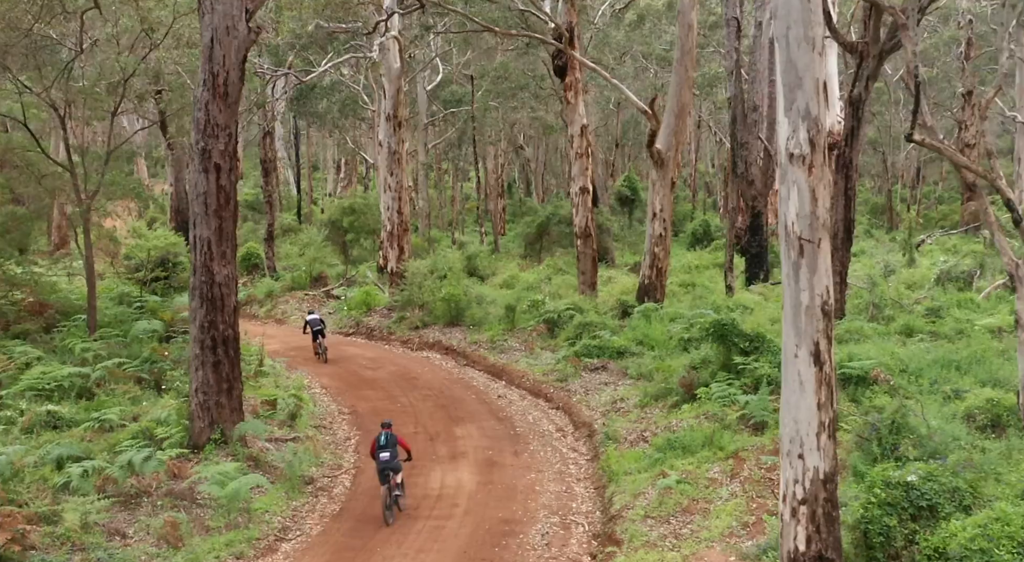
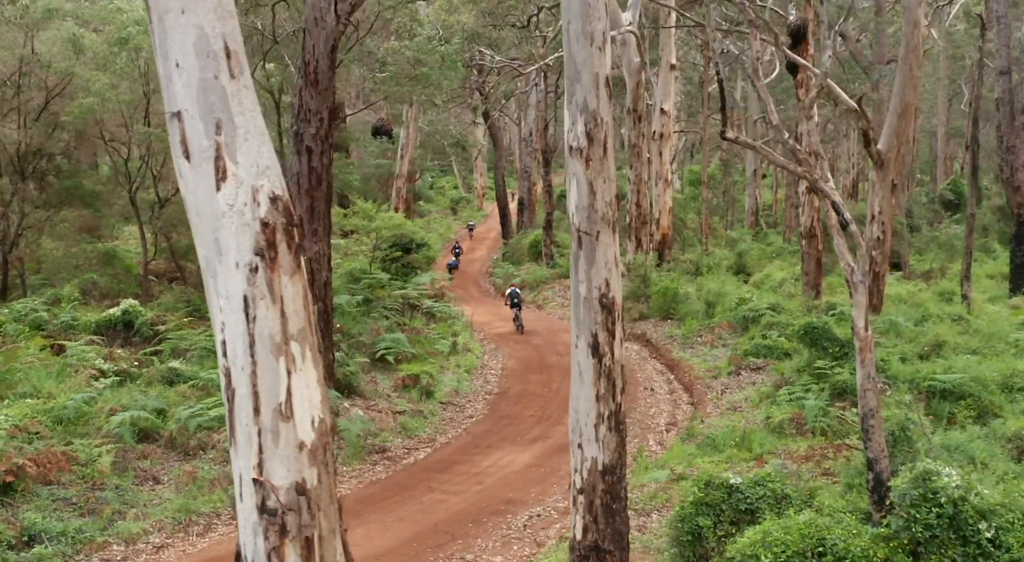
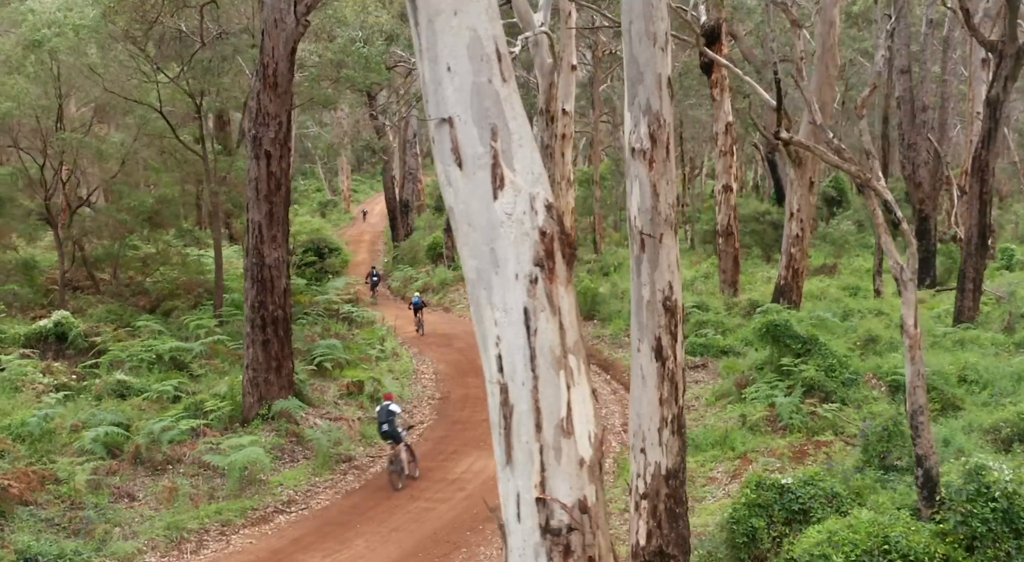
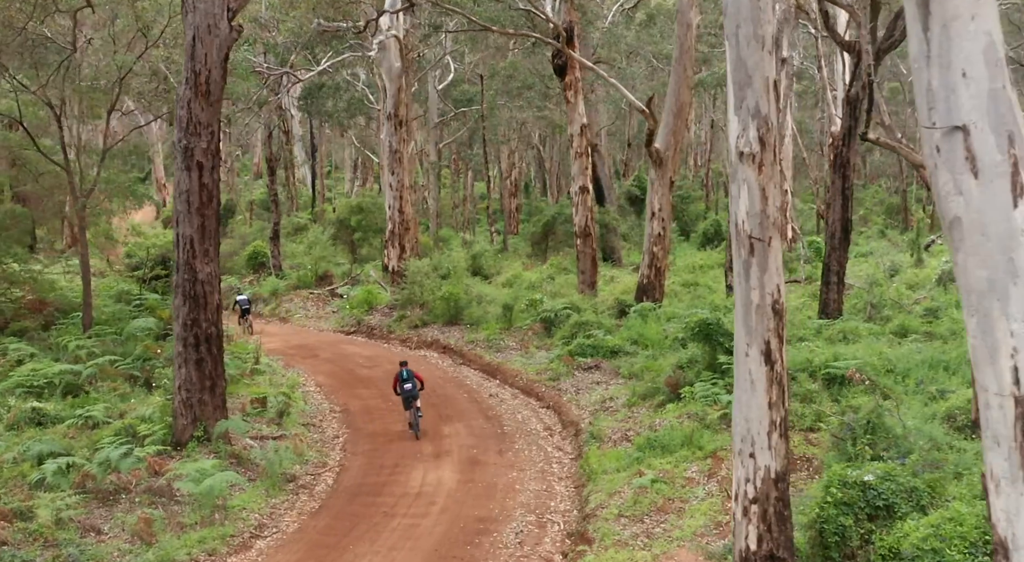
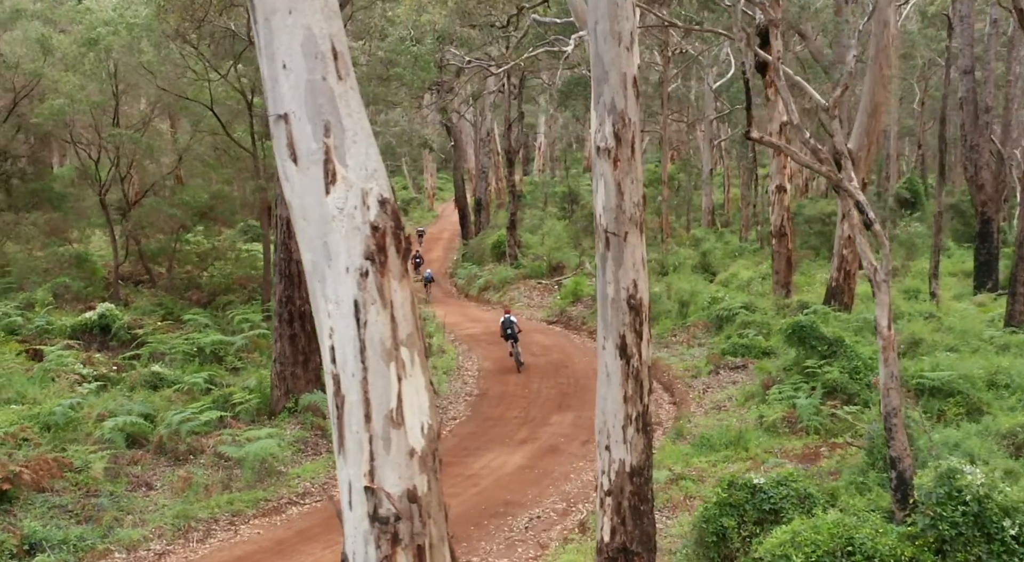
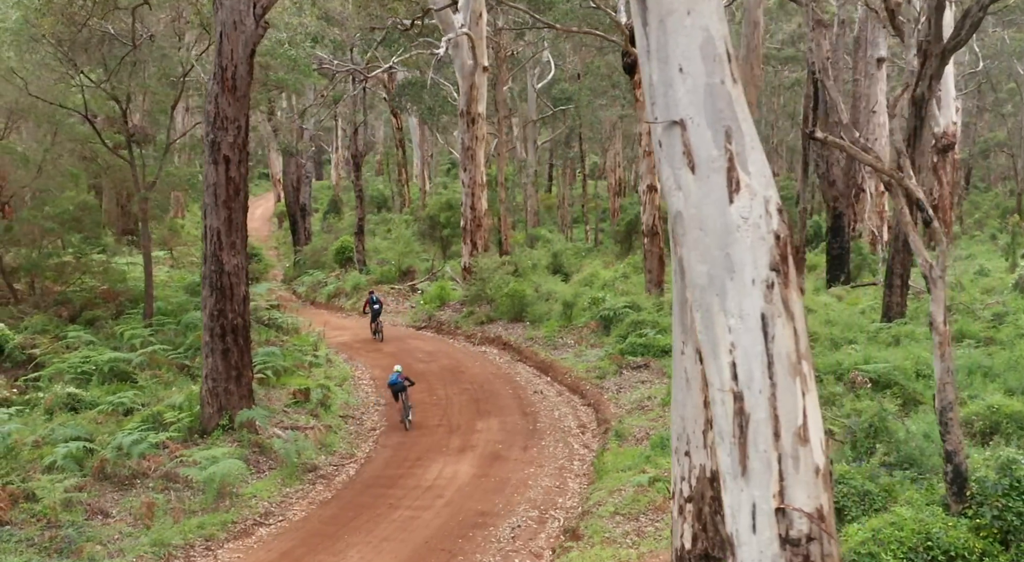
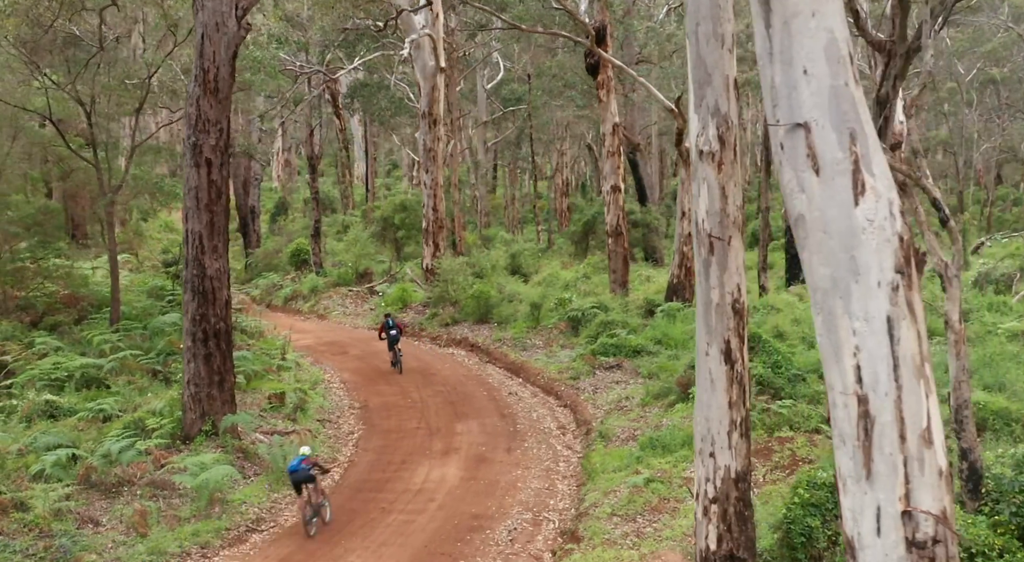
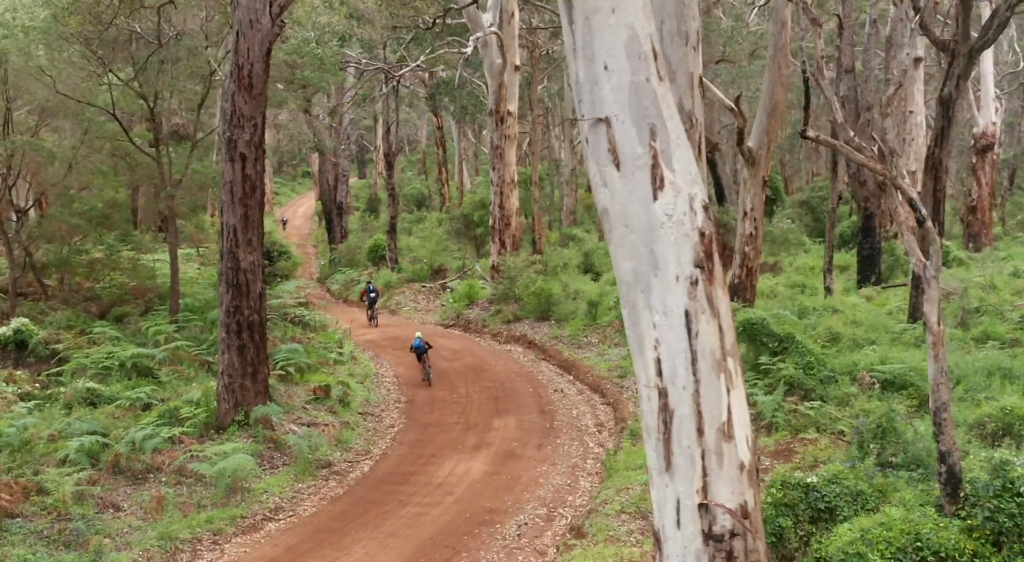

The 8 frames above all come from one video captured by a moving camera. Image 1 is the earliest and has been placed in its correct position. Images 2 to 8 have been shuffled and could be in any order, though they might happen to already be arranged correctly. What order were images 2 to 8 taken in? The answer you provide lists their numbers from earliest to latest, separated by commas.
4, 7, 6, 8, 3, 5, 2
